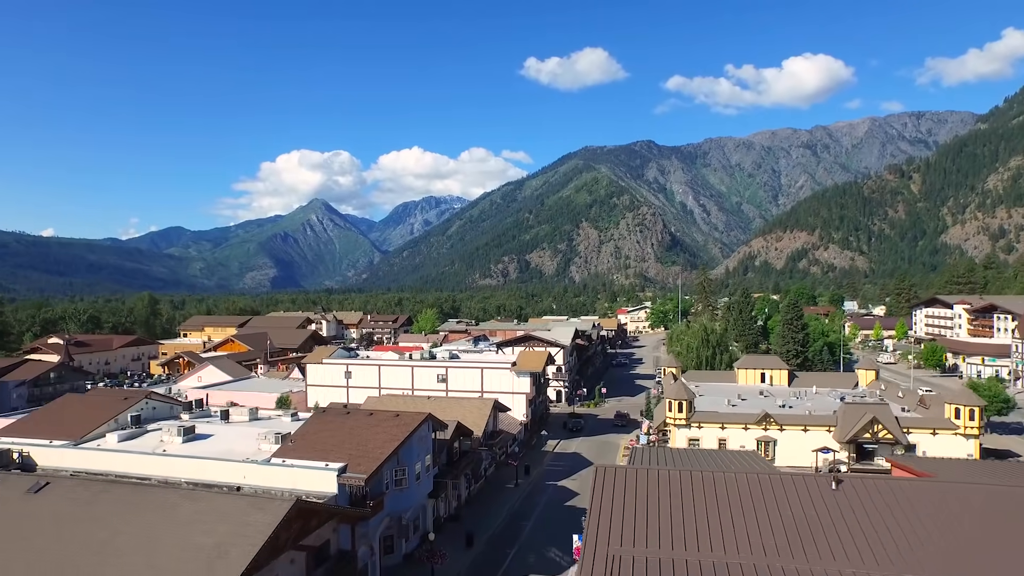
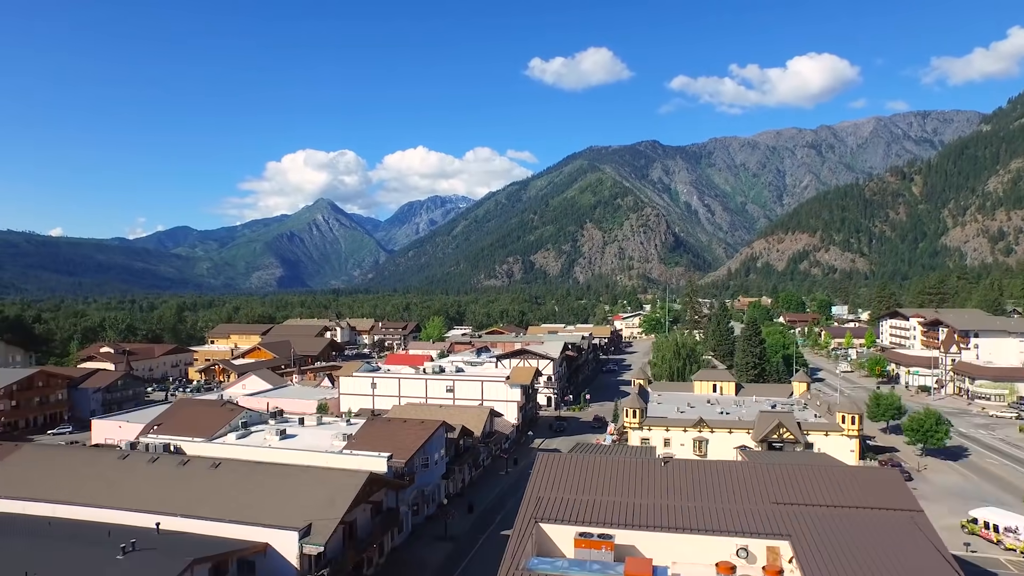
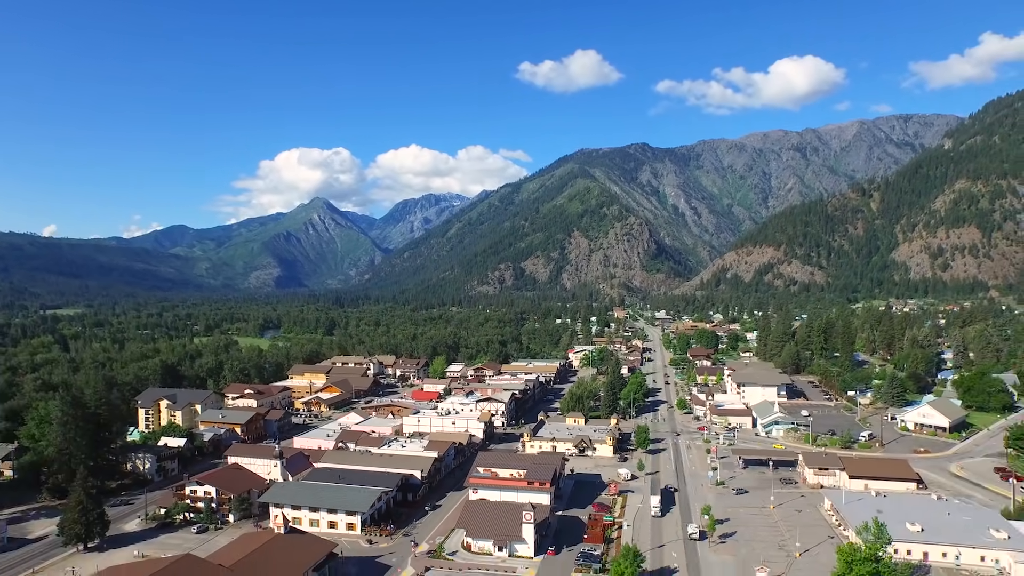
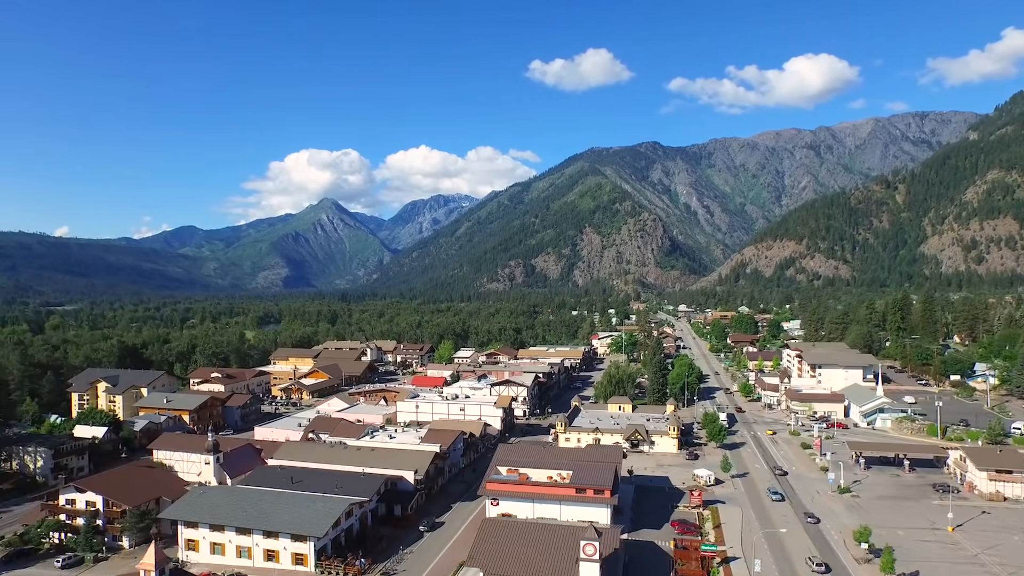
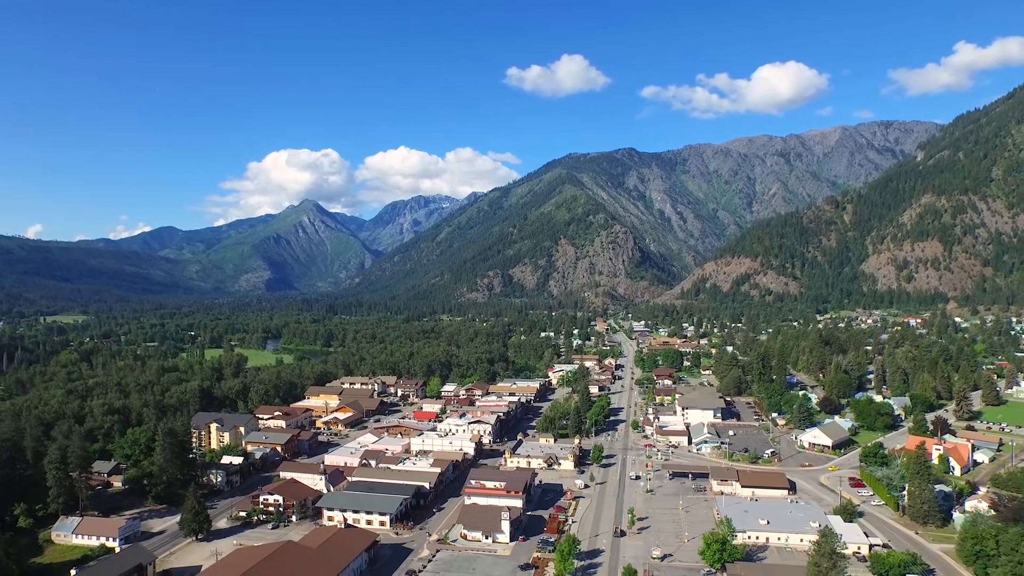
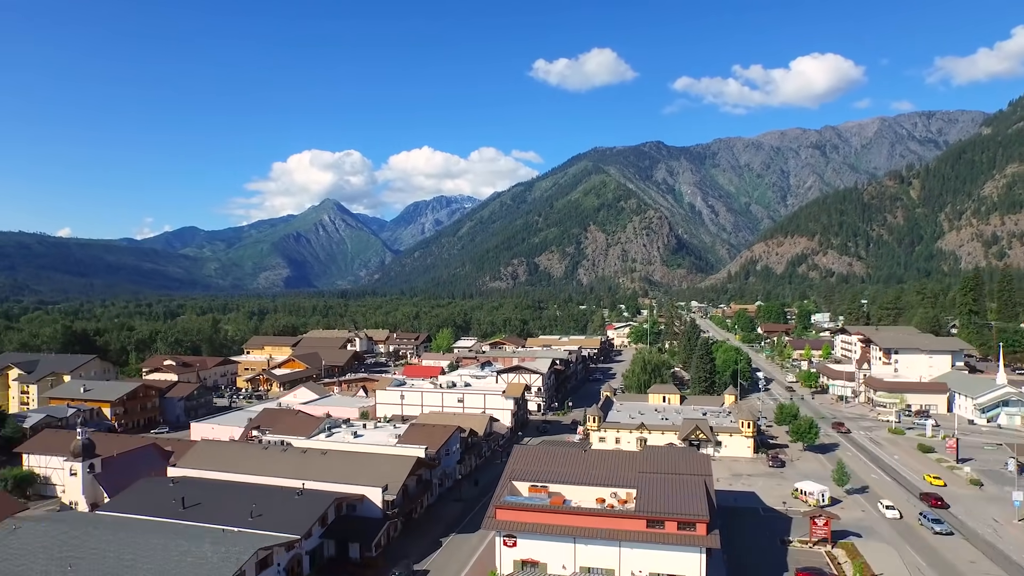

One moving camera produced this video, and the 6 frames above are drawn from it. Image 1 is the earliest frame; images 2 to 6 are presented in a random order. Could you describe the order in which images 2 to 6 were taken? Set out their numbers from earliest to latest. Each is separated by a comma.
2, 6, 4, 3, 5
